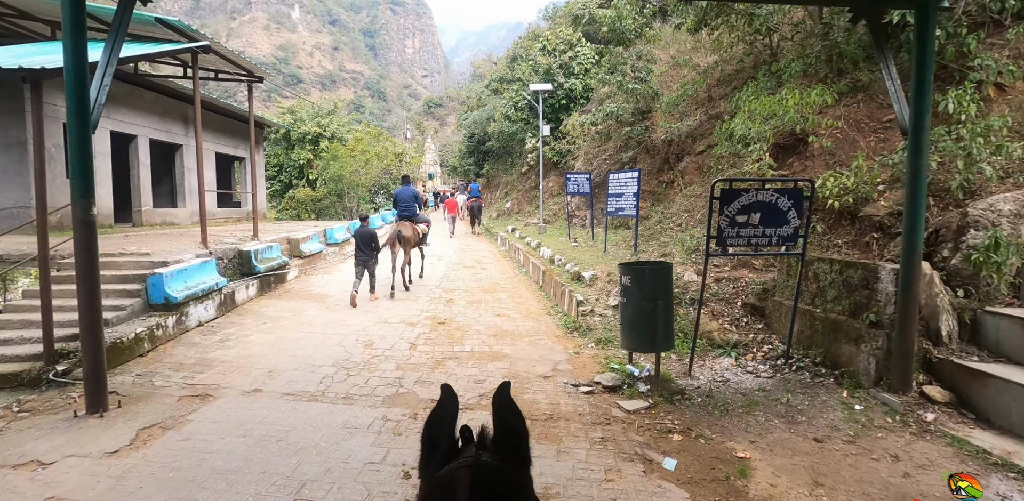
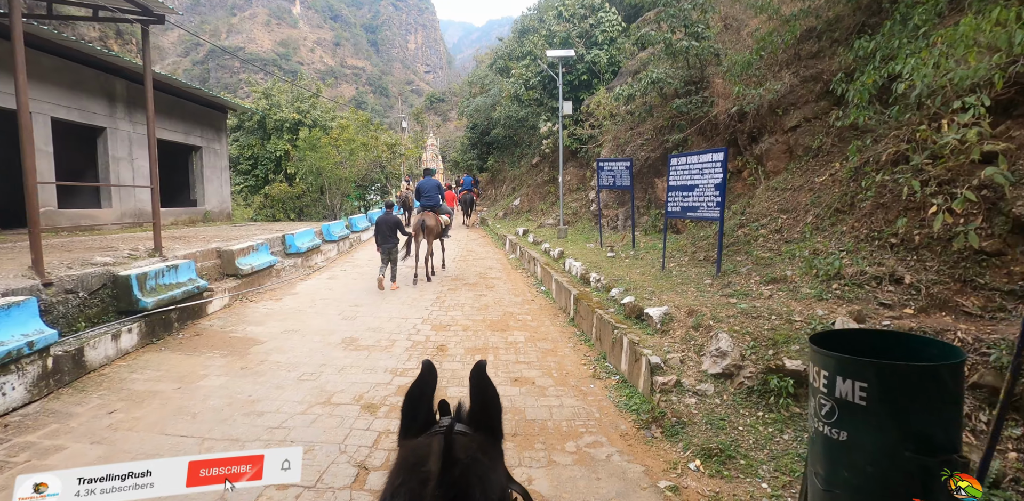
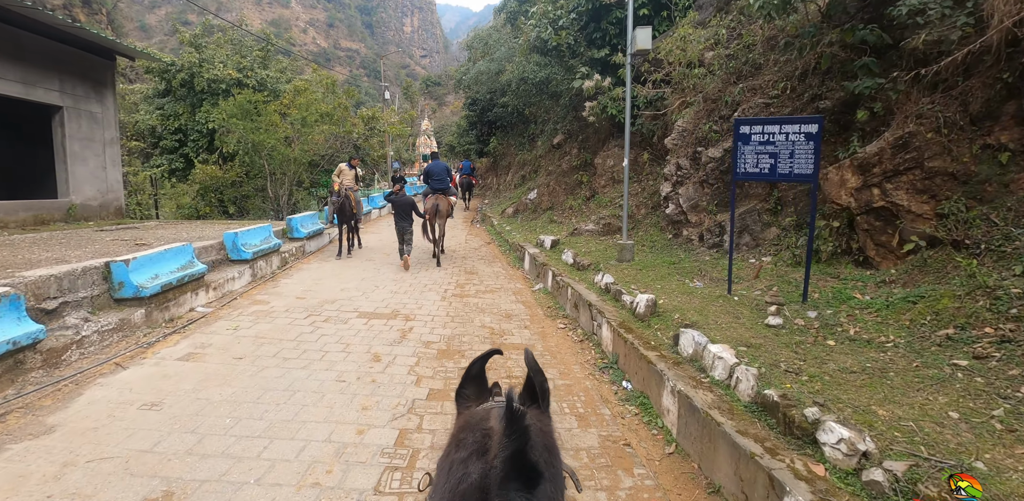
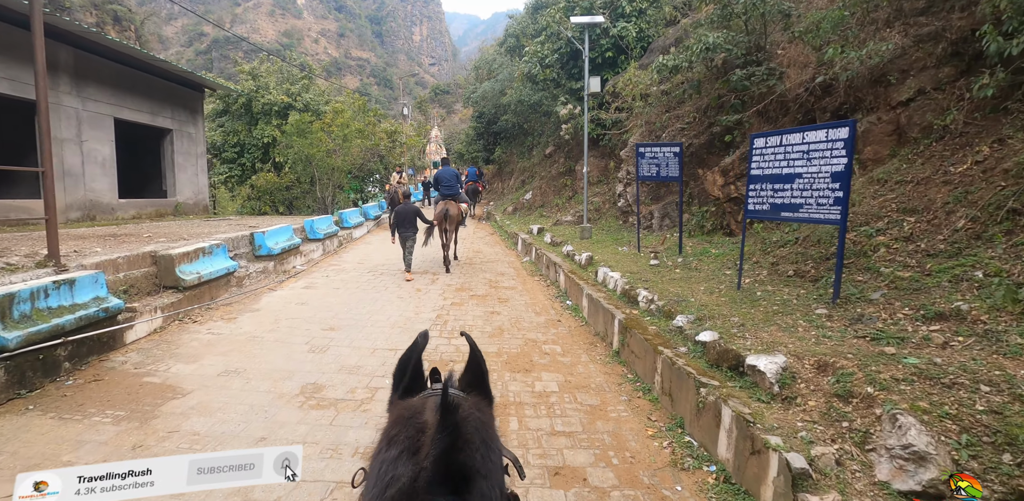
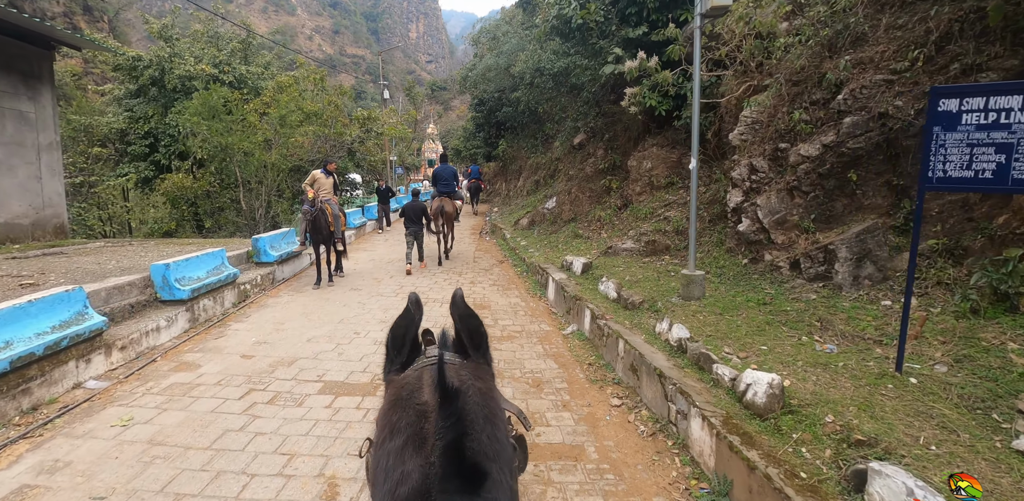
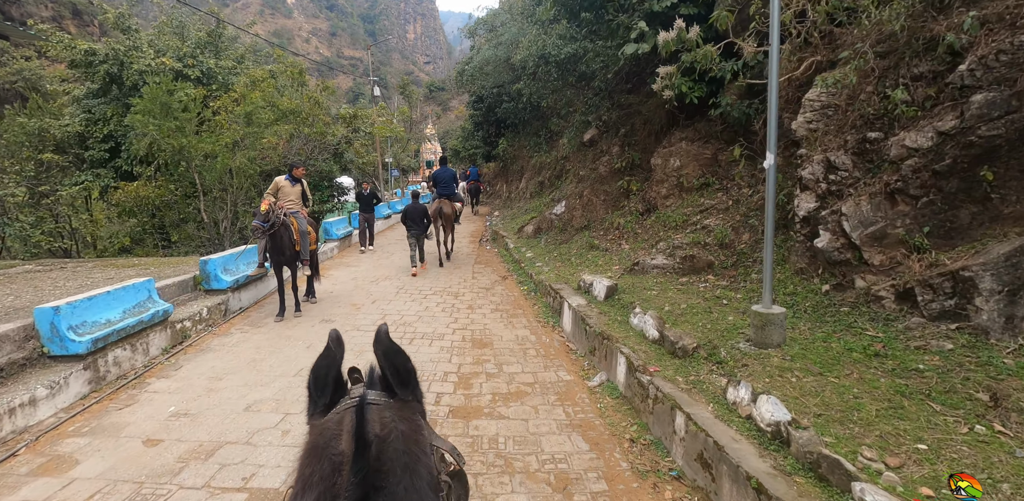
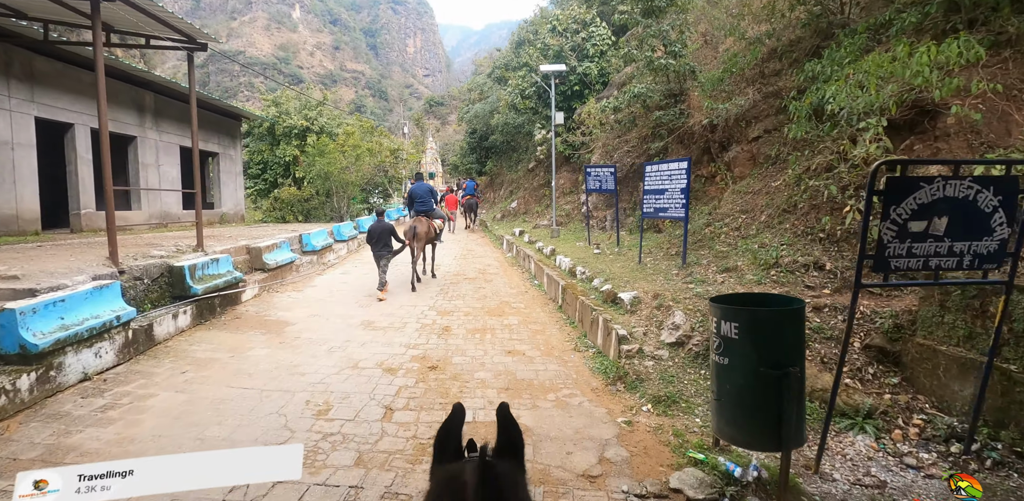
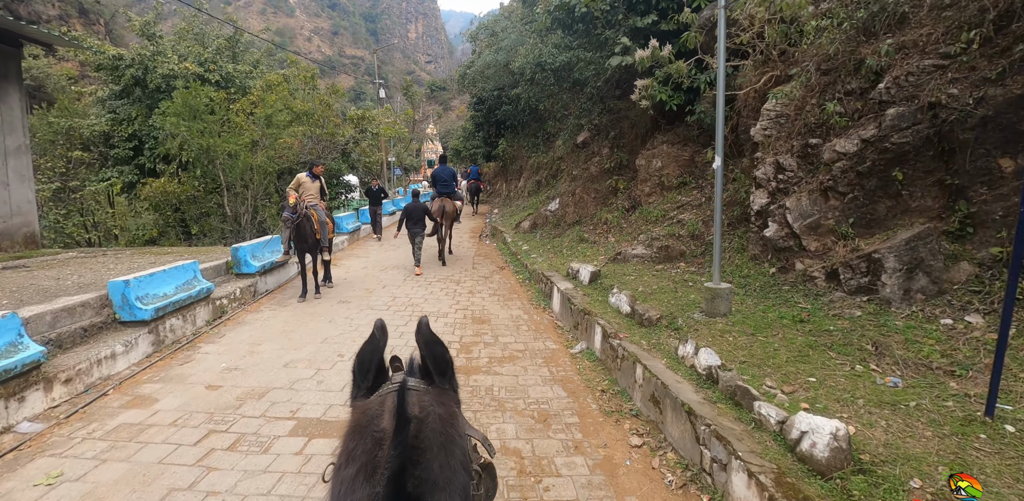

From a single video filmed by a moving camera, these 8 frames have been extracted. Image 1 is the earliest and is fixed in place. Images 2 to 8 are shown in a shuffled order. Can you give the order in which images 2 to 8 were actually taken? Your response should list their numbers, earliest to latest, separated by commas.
7, 2, 4, 3, 5, 8, 6
